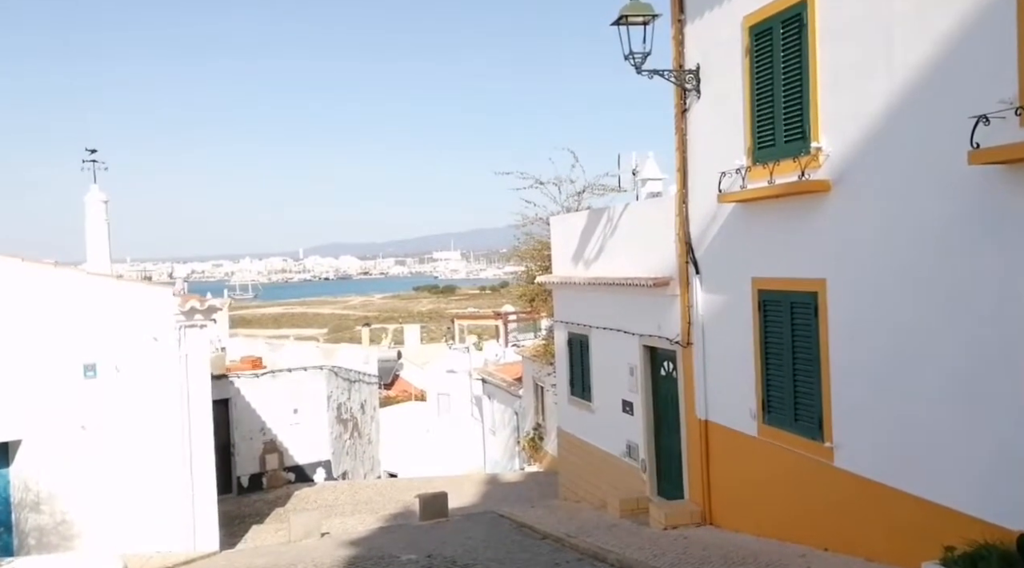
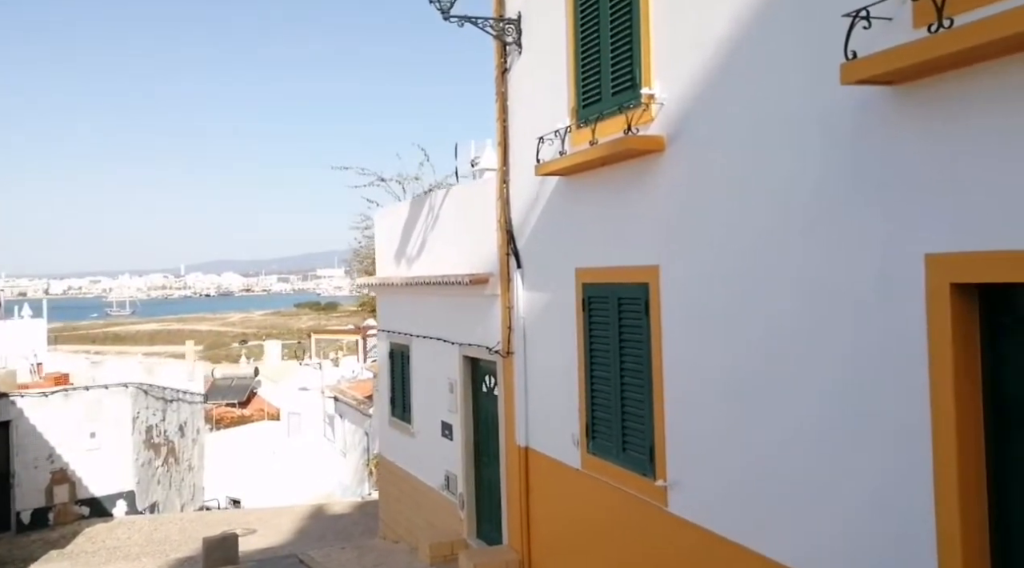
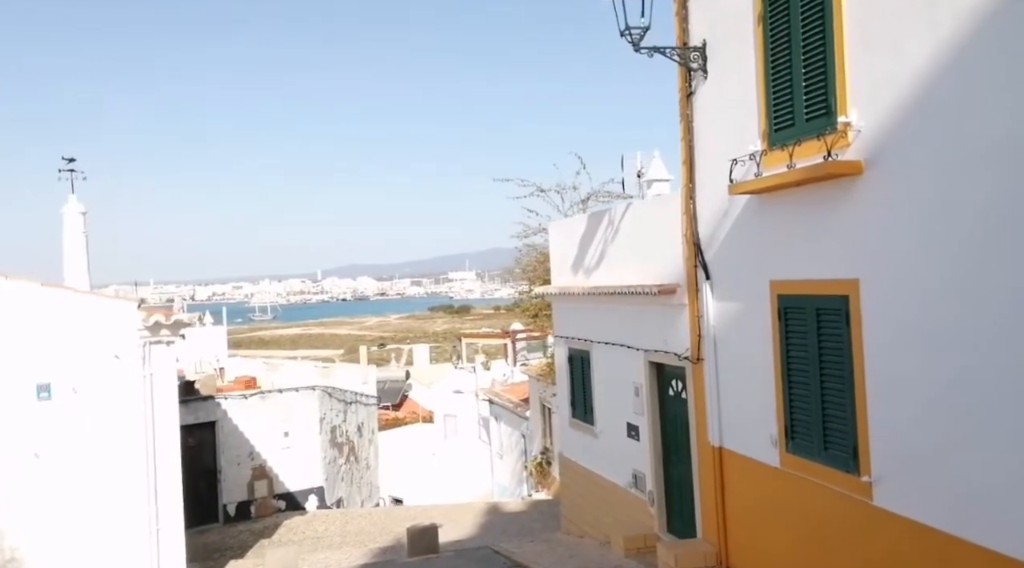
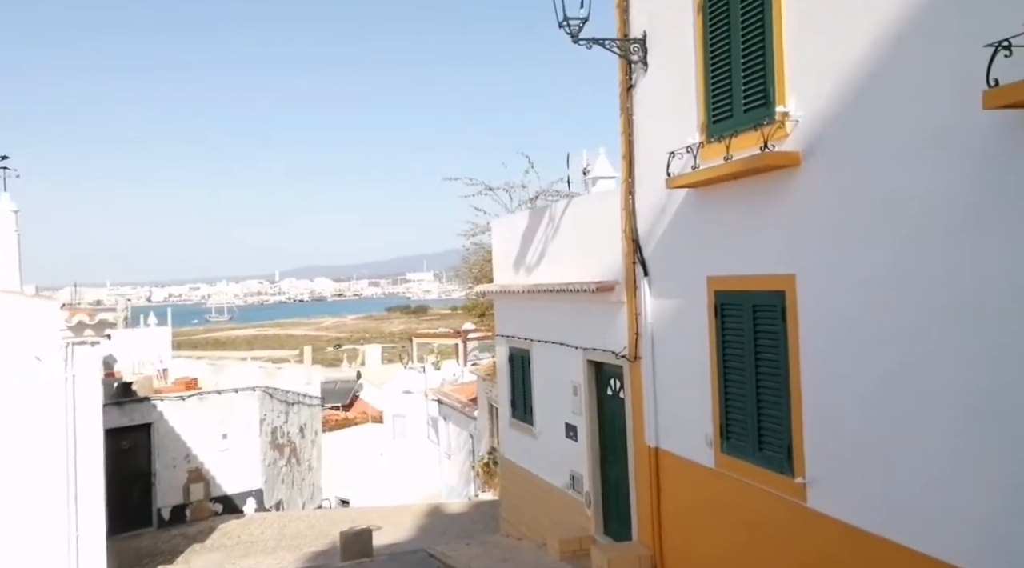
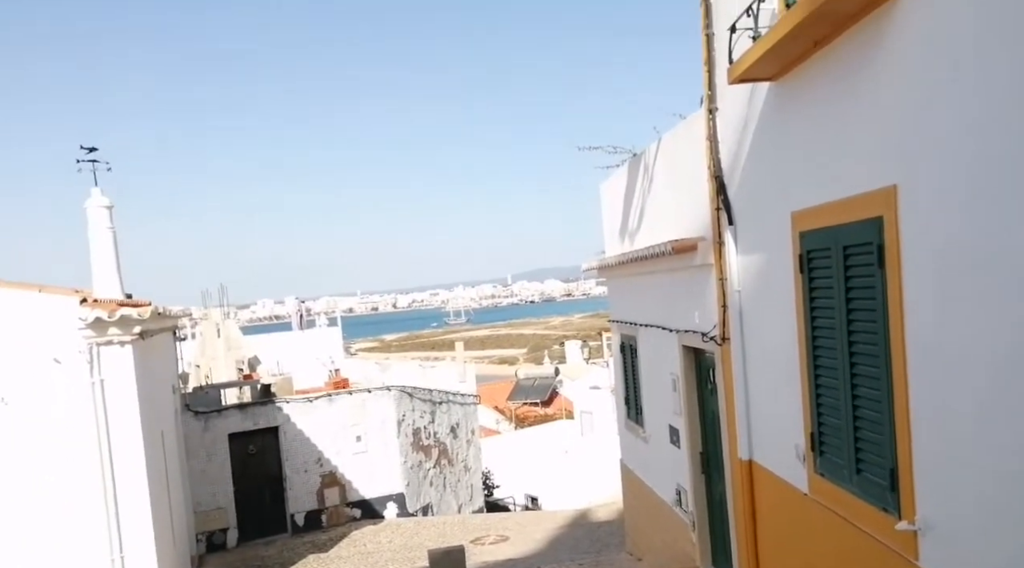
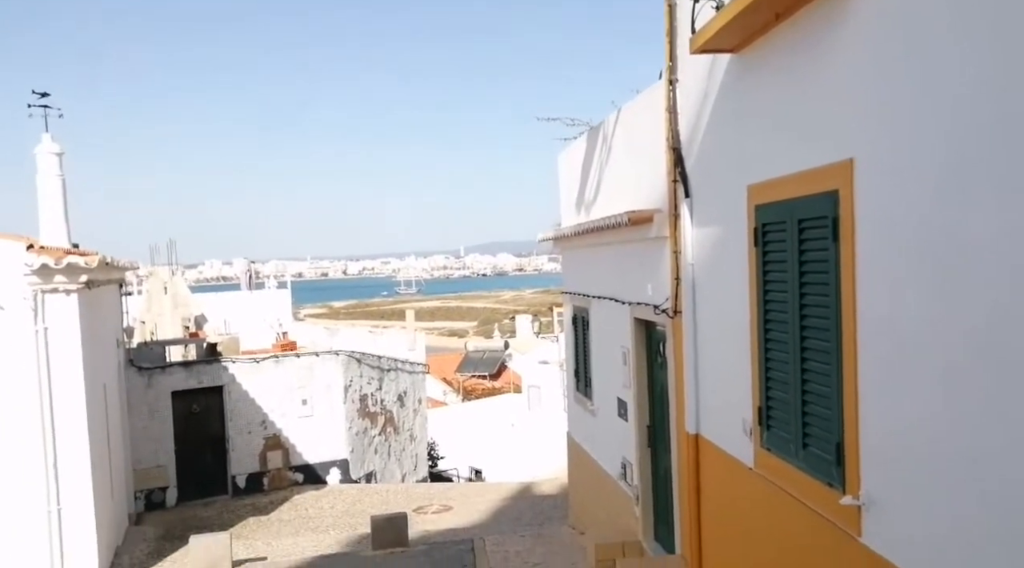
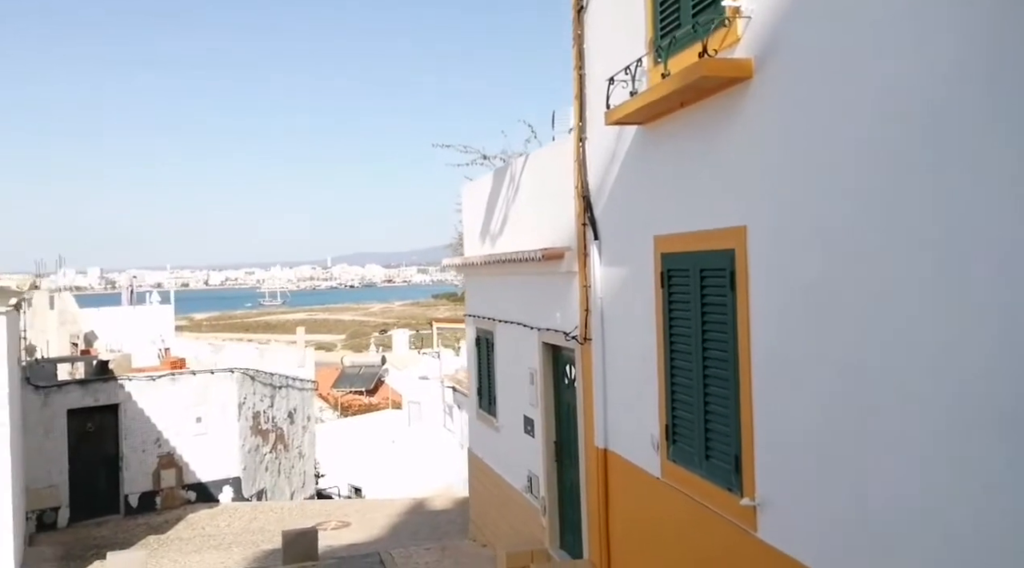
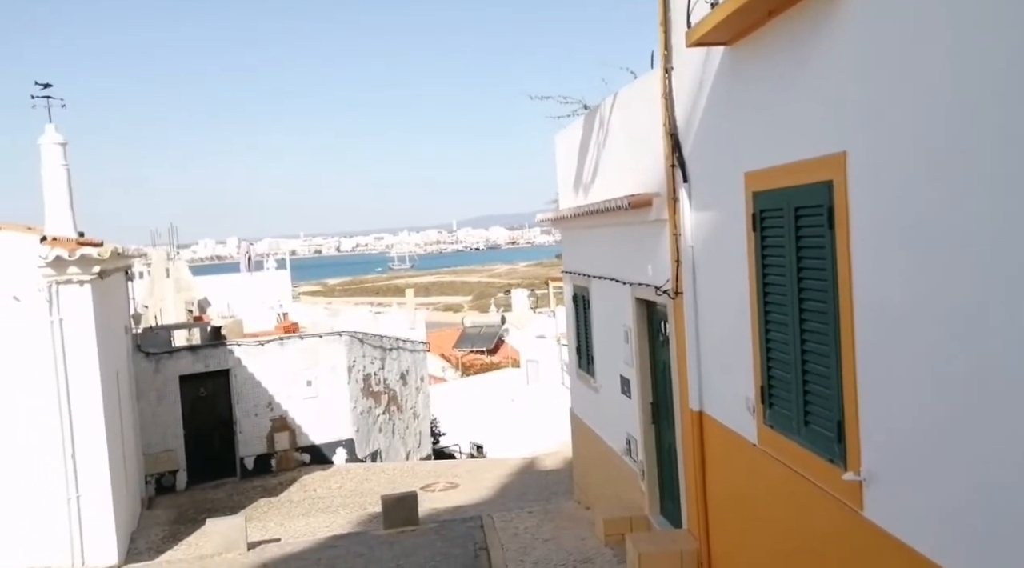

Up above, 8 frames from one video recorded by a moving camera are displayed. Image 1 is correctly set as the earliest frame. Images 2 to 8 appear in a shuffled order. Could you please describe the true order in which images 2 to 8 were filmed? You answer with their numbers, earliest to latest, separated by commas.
3, 4, 2, 7, 8, 5, 6
